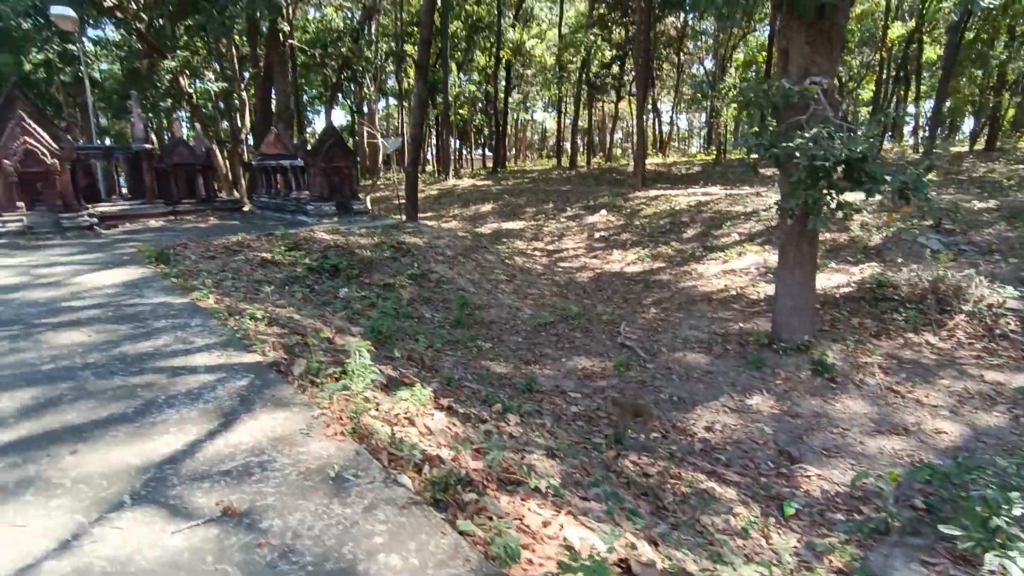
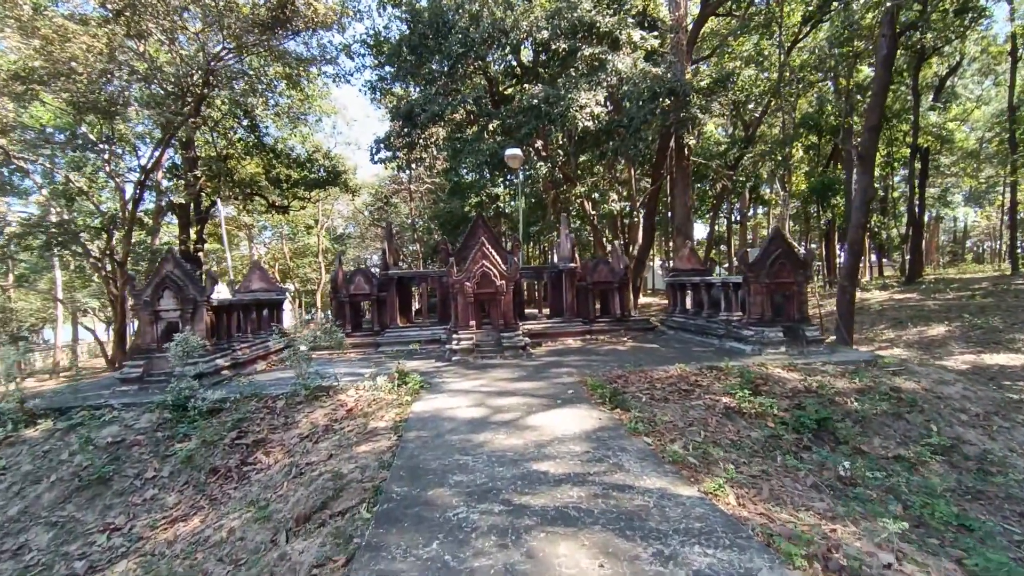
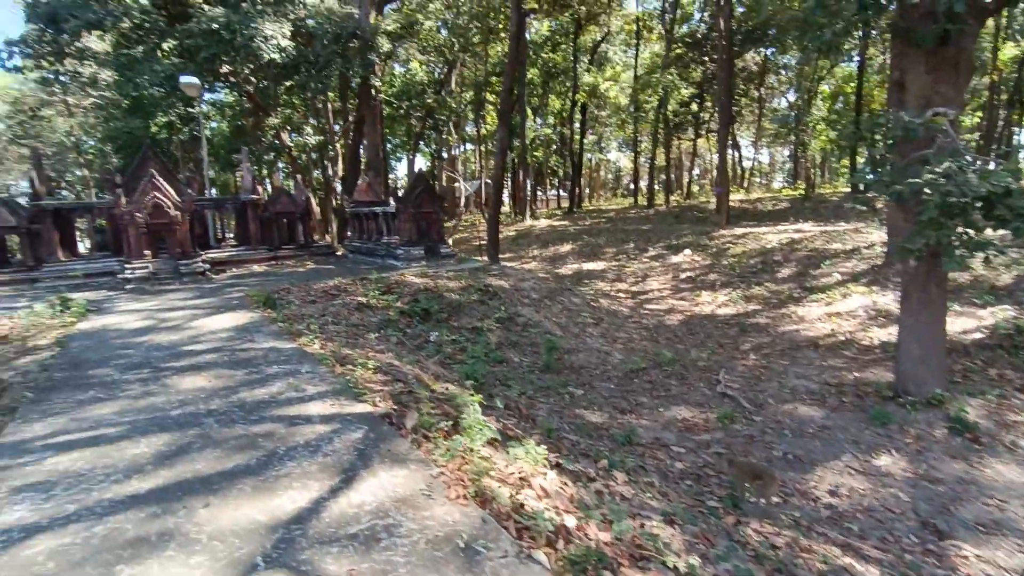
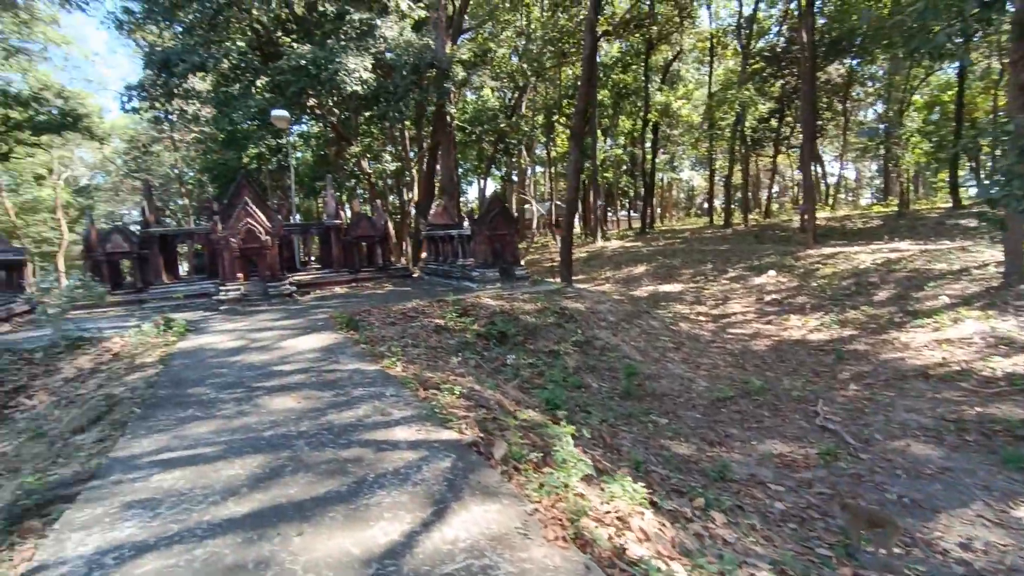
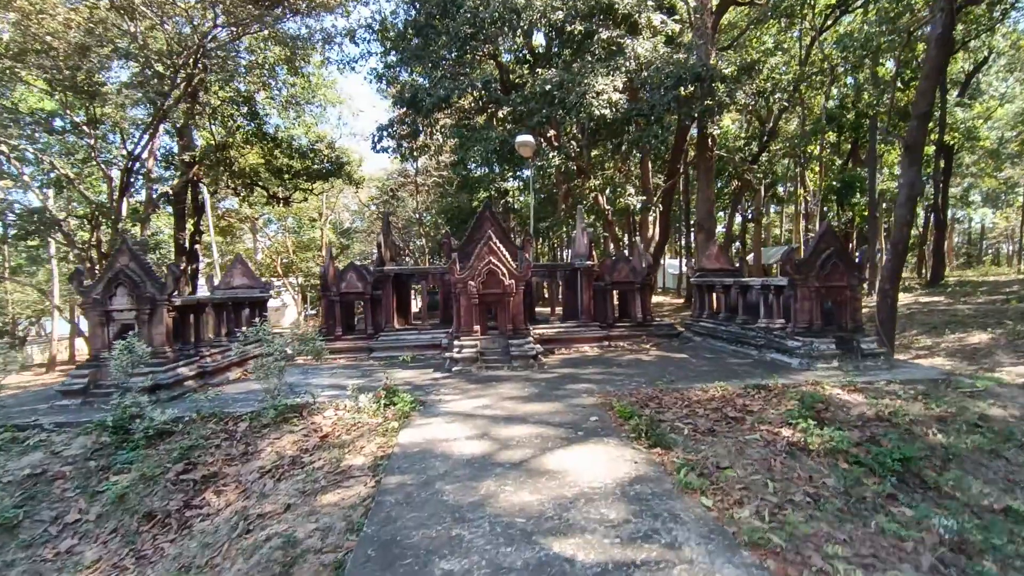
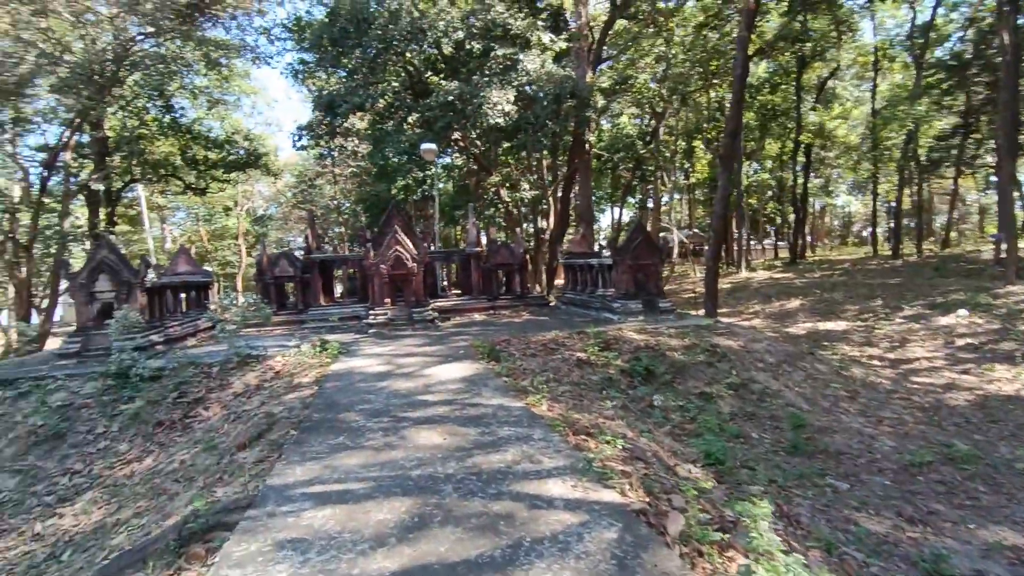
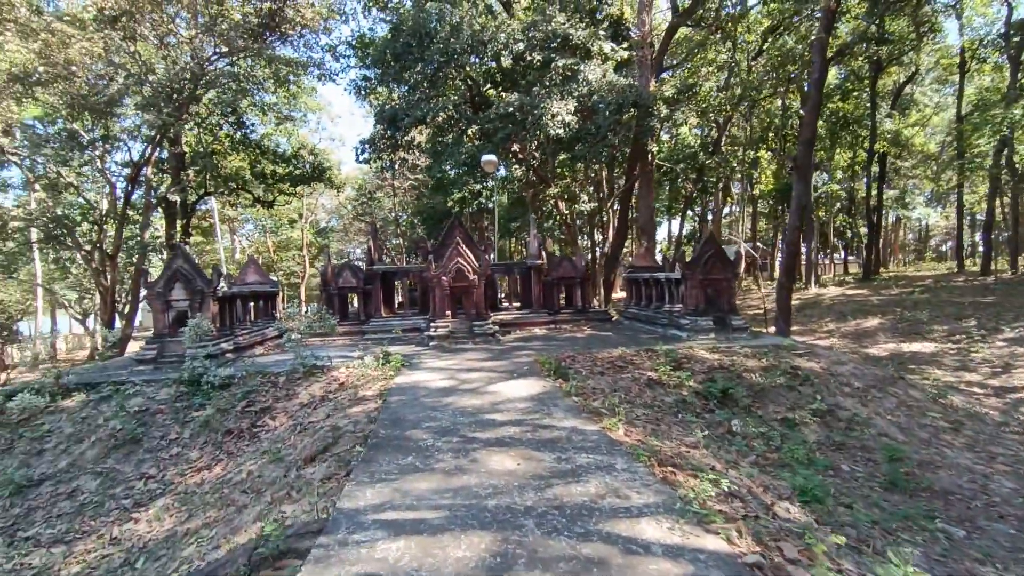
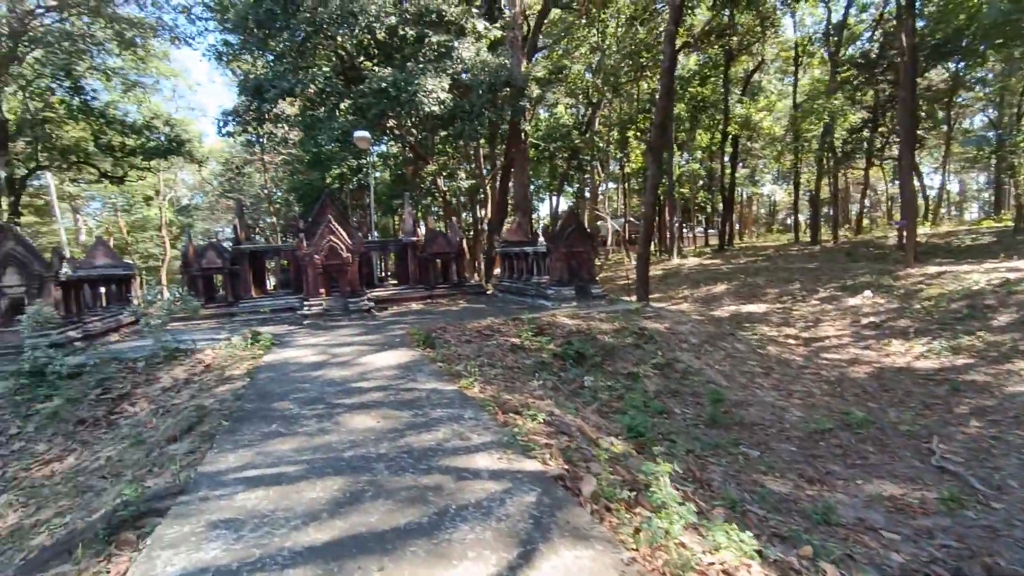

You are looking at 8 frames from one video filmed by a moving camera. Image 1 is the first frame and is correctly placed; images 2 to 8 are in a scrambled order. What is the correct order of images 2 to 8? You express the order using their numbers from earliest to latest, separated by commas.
3, 4, 8, 6, 7, 2, 5
